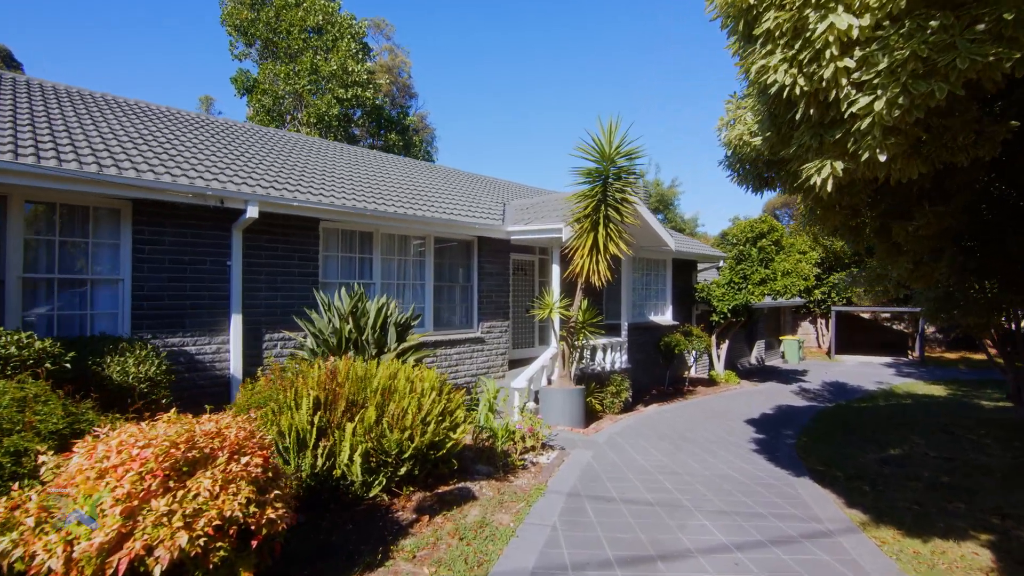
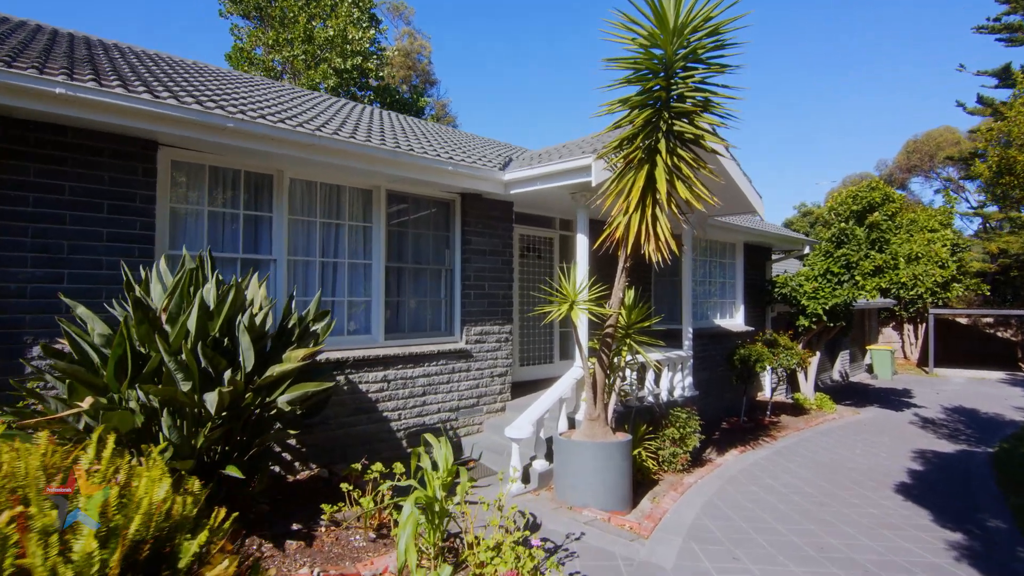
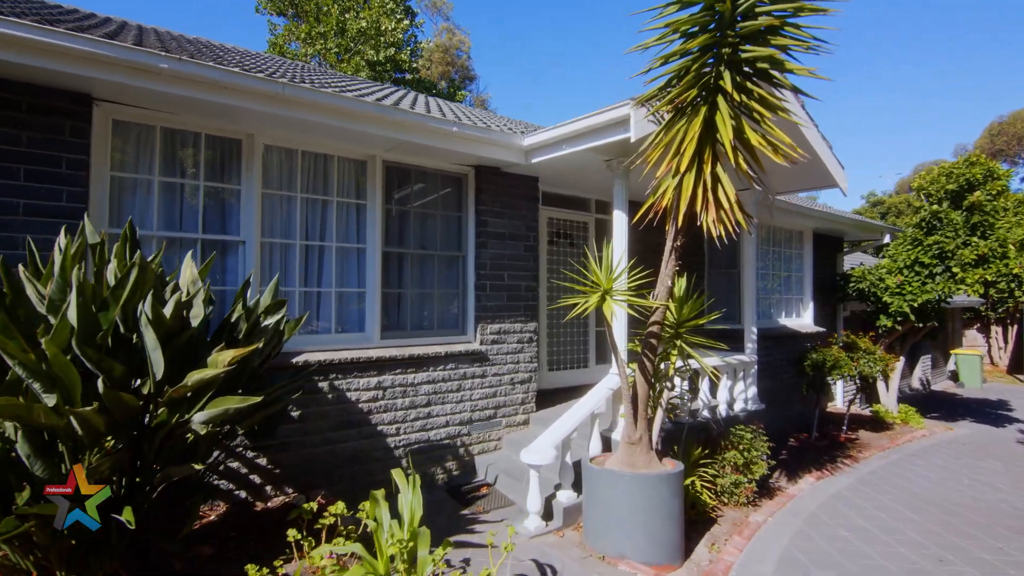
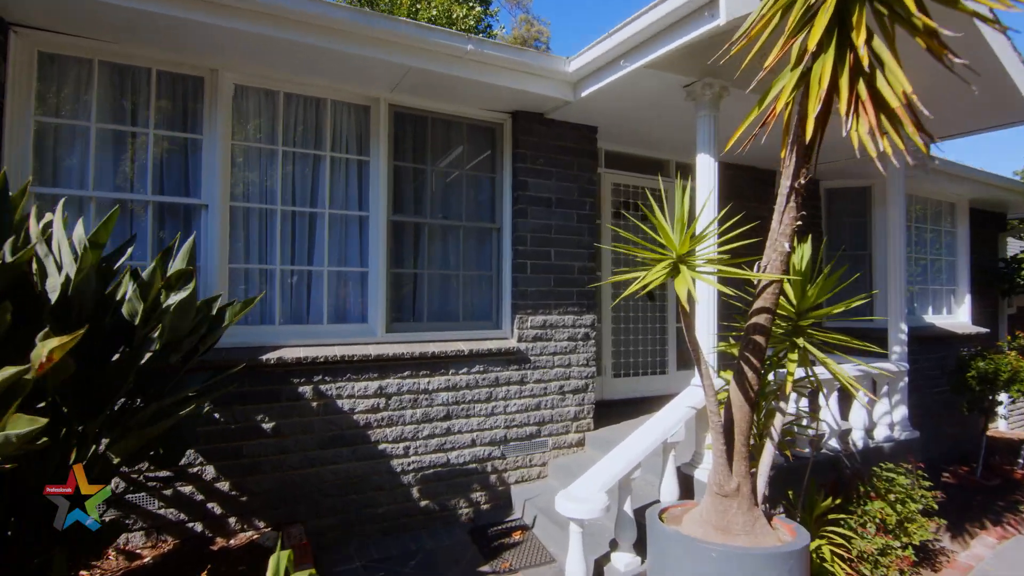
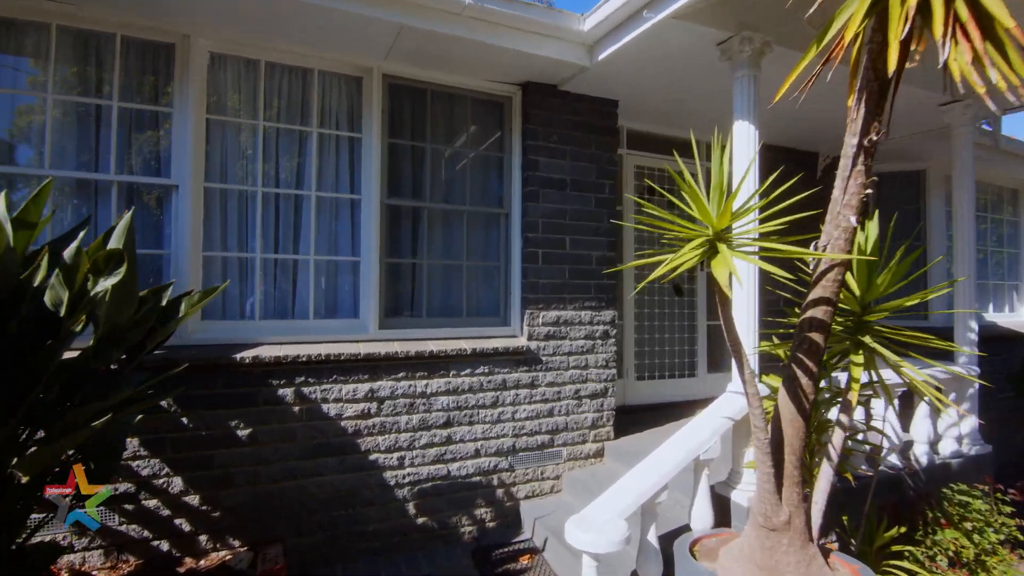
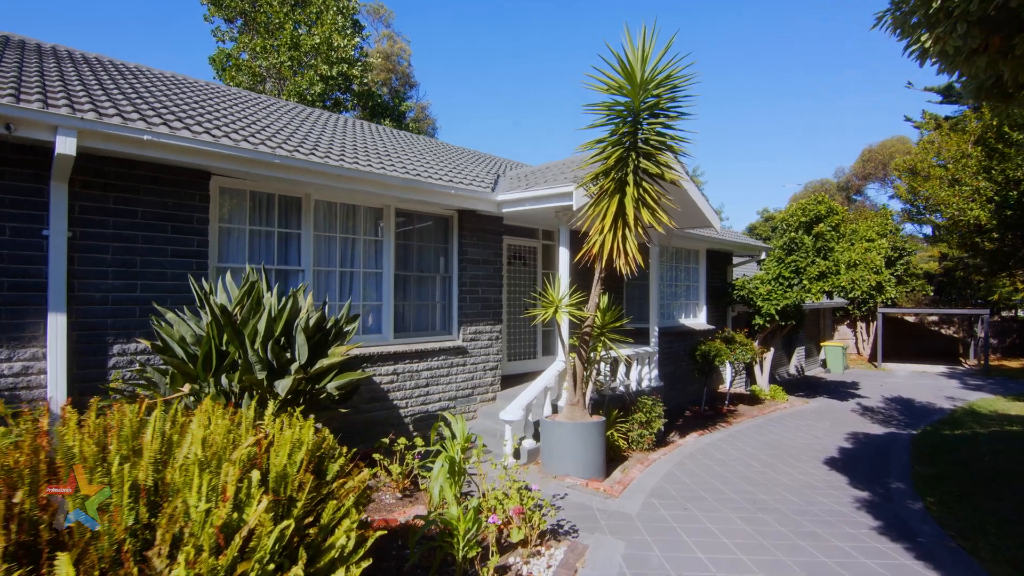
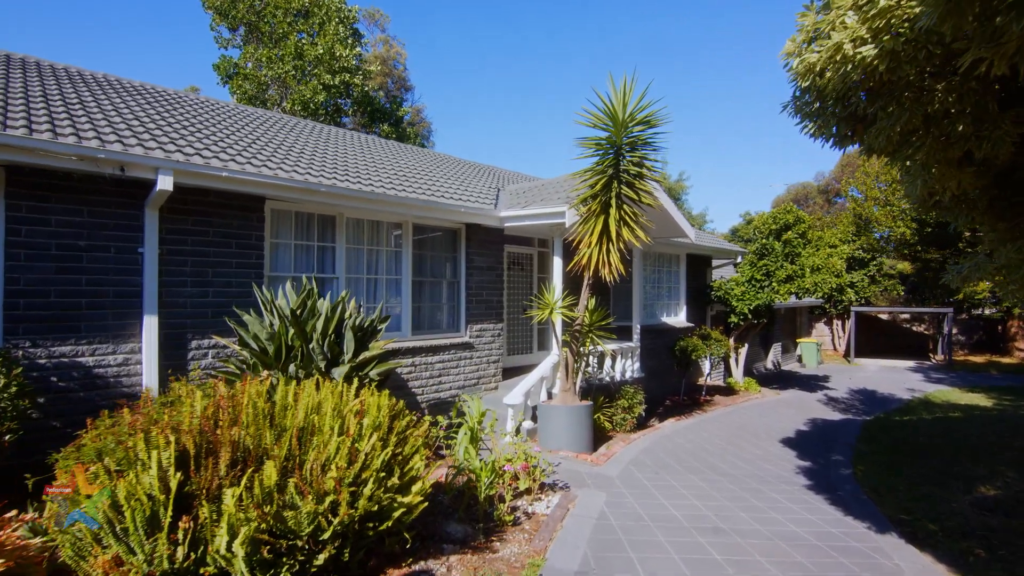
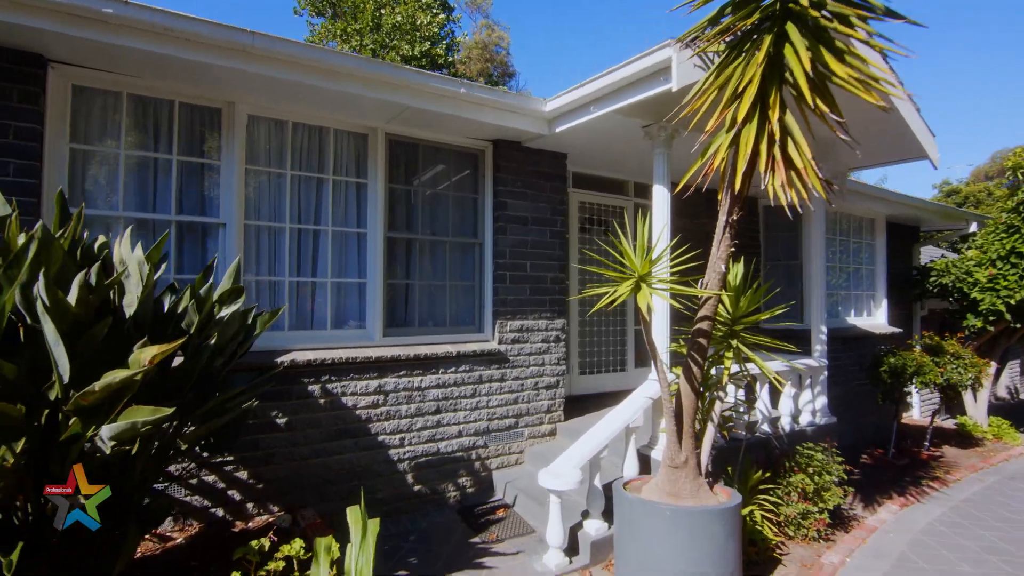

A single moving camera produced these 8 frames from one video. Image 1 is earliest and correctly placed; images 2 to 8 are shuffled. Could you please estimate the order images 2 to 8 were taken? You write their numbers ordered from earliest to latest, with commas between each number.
7, 6, 2, 3, 8, 4, 5
